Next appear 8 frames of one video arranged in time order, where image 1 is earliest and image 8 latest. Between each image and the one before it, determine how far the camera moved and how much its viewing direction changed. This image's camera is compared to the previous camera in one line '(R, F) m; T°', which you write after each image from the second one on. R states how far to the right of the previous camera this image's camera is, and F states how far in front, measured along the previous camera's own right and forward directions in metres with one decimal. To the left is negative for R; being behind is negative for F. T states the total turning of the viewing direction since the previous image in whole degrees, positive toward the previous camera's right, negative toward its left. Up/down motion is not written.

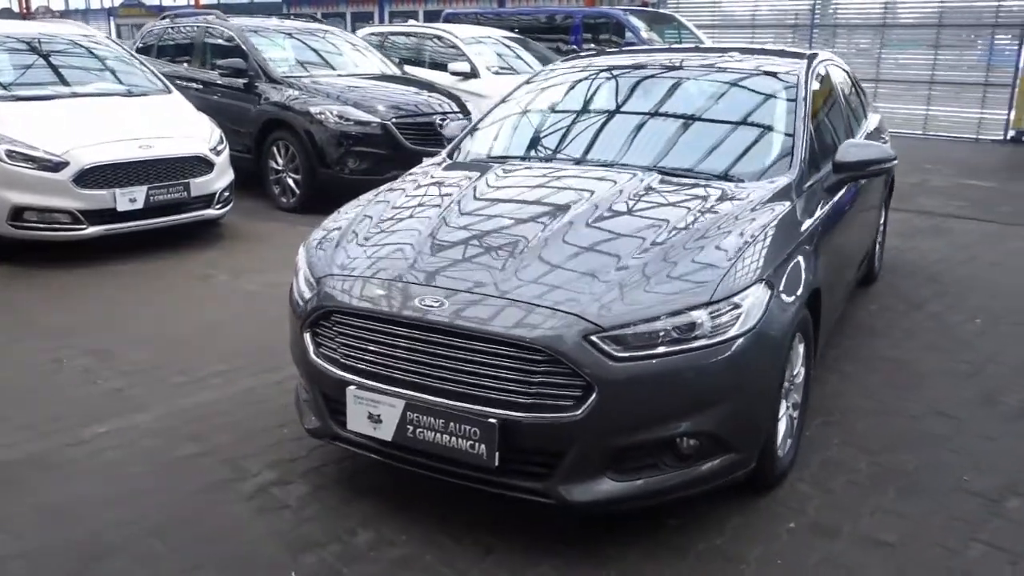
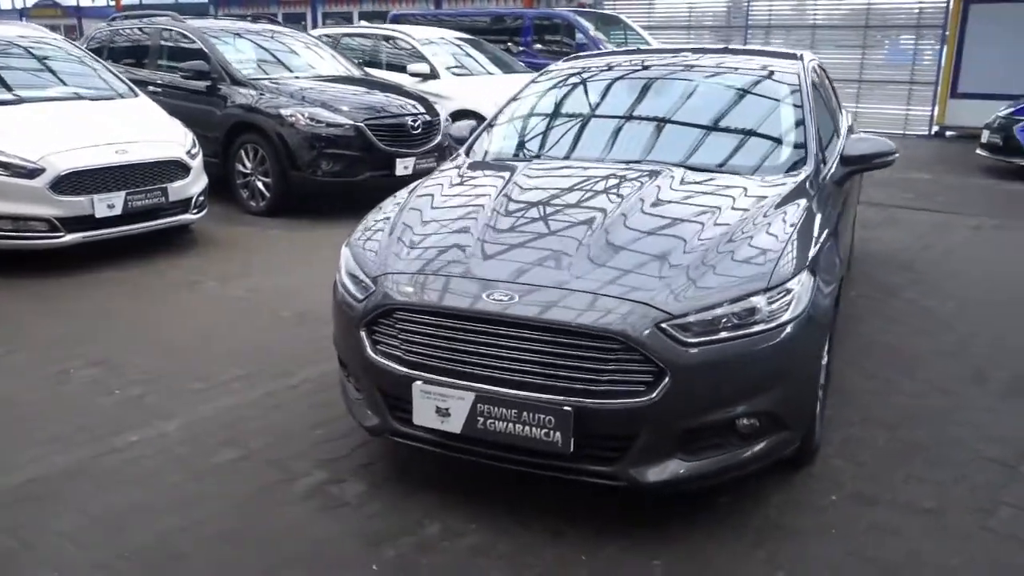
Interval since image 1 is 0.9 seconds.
(-0.5, -0.1) m; +5°
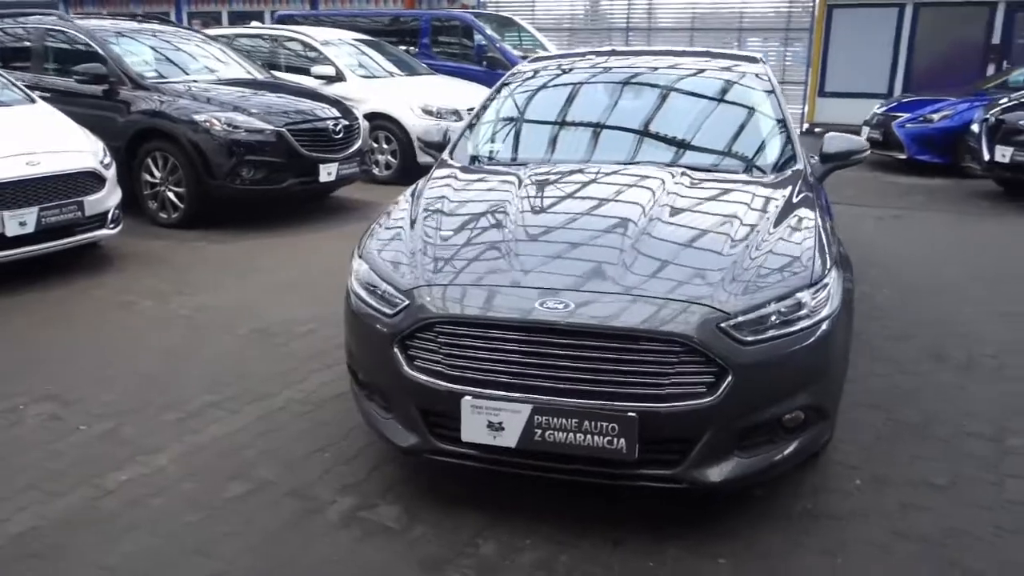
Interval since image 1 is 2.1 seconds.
(-0.6, +0.1) m; +9°
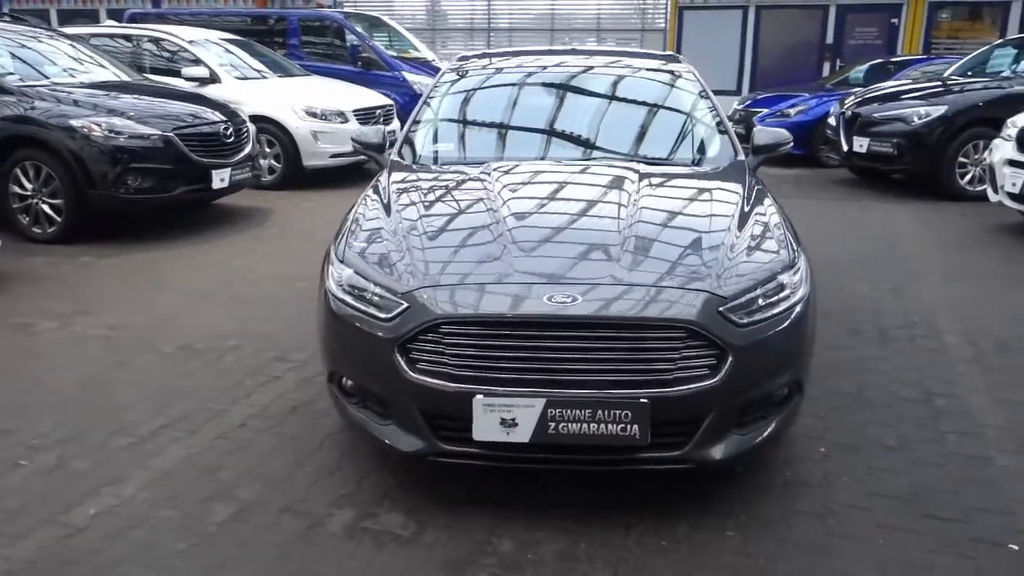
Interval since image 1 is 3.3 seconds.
(-0.5, 0.0) m; +10°
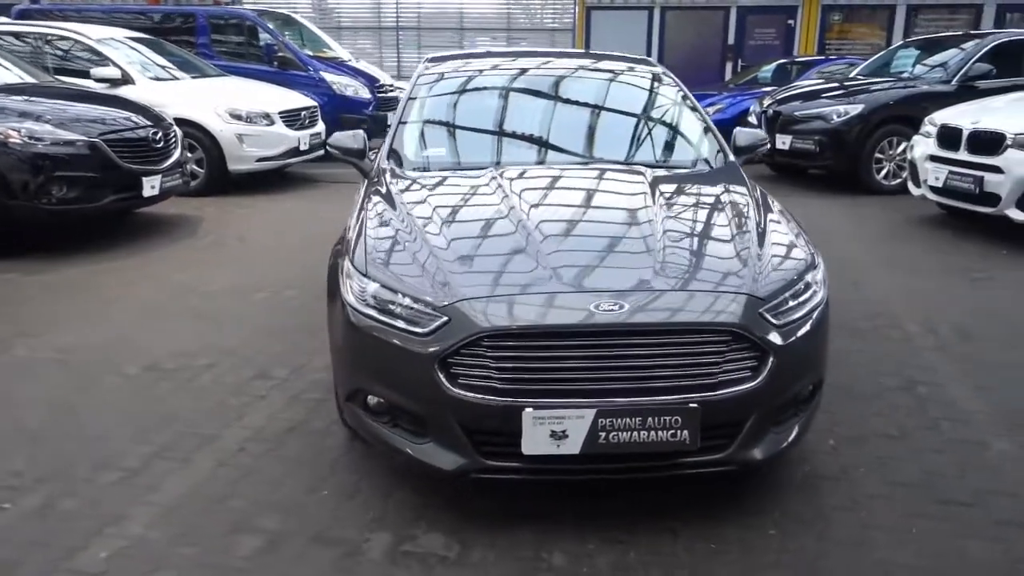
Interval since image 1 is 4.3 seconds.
(-0.5, +0.1) m; +7°
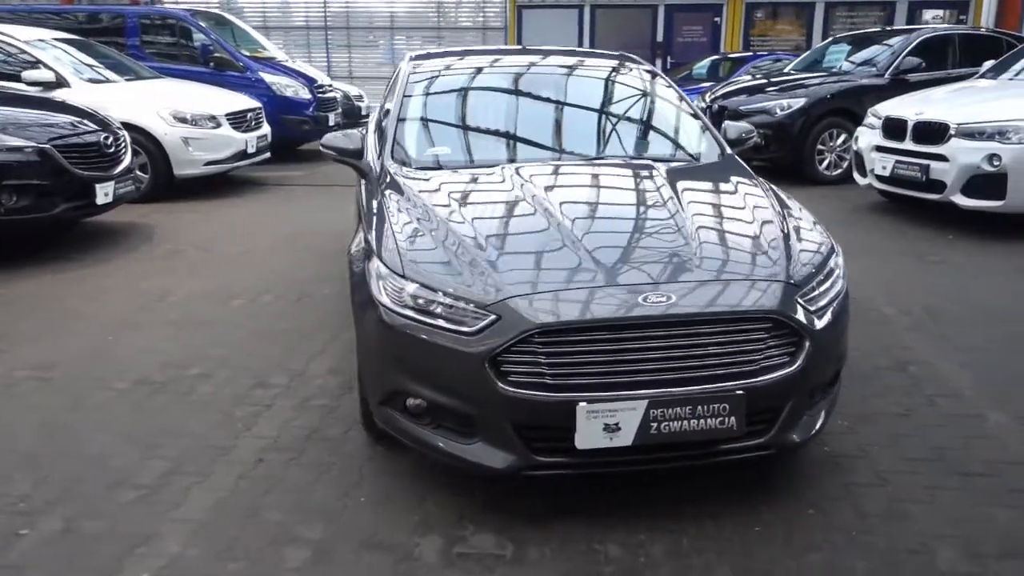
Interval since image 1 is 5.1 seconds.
(-0.4, 0.0) m; +5°
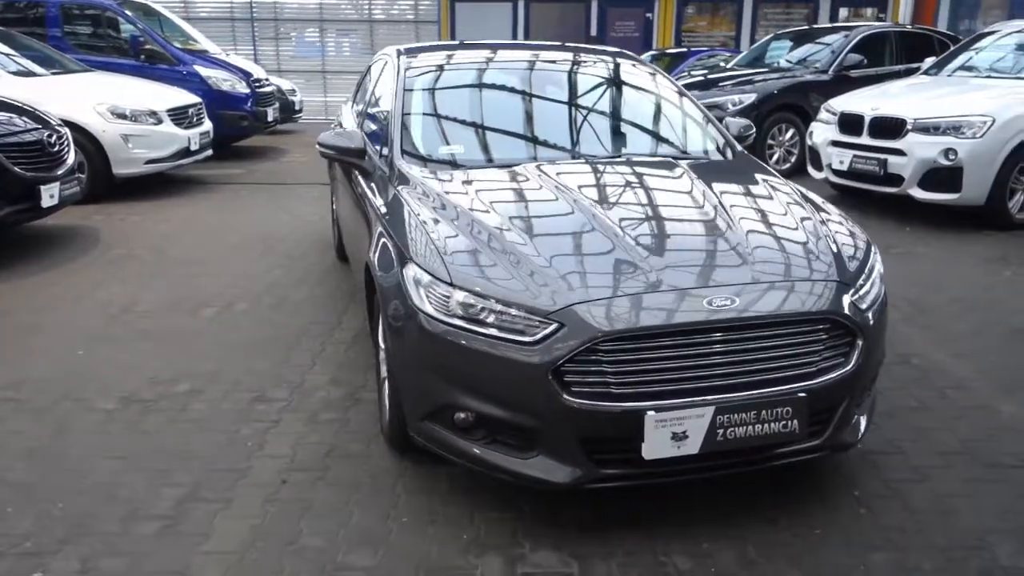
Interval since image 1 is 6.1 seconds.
(-0.5, +0.2) m; +6°
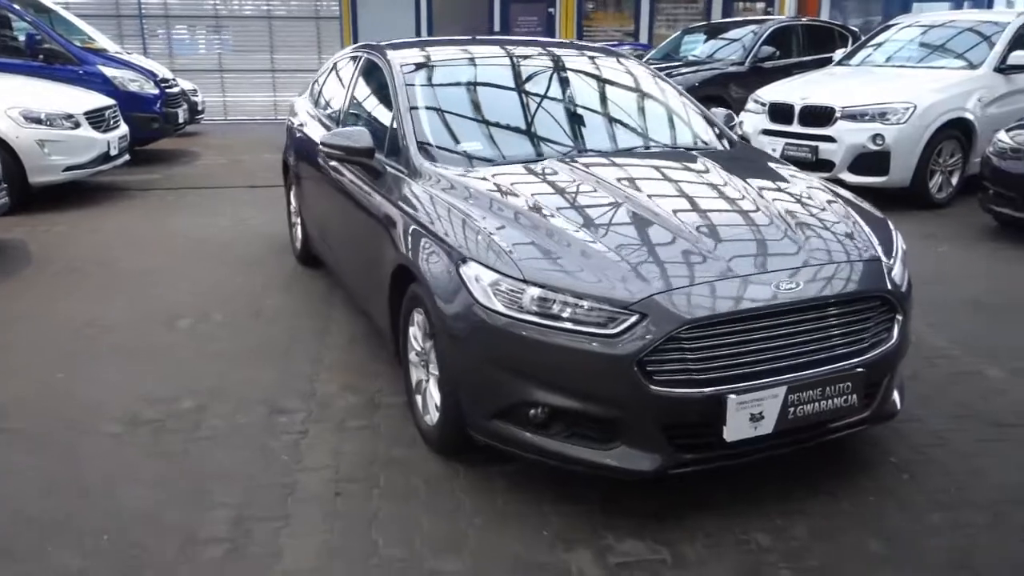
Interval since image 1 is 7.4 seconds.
(-0.7, +0.1) m; +8°
